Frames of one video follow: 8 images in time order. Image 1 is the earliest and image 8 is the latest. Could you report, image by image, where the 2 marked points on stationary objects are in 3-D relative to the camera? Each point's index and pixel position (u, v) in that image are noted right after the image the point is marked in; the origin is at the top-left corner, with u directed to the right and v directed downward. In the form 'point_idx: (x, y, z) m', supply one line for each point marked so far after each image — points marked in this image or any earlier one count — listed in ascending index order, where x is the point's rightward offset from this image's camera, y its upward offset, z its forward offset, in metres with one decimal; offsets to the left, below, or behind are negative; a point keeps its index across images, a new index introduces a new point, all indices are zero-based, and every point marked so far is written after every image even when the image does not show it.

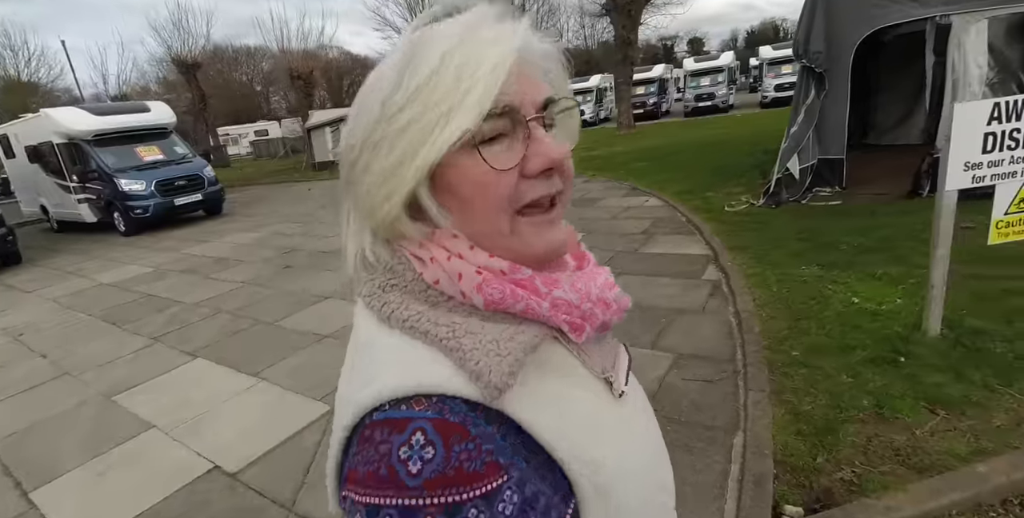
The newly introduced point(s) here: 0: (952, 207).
0: (+2.5, +0.3, +3.1) m
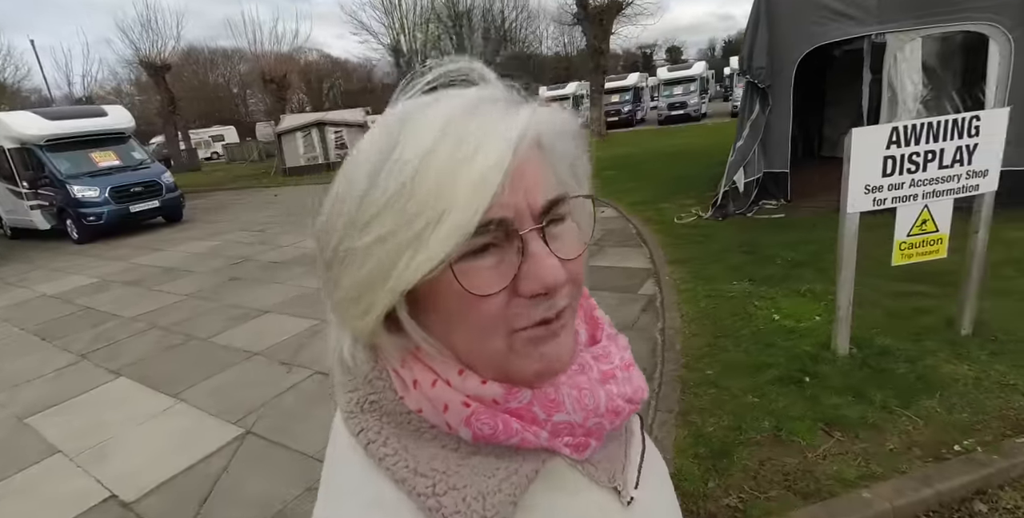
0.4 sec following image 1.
0: (+2.0, +0.2, +3.1) m
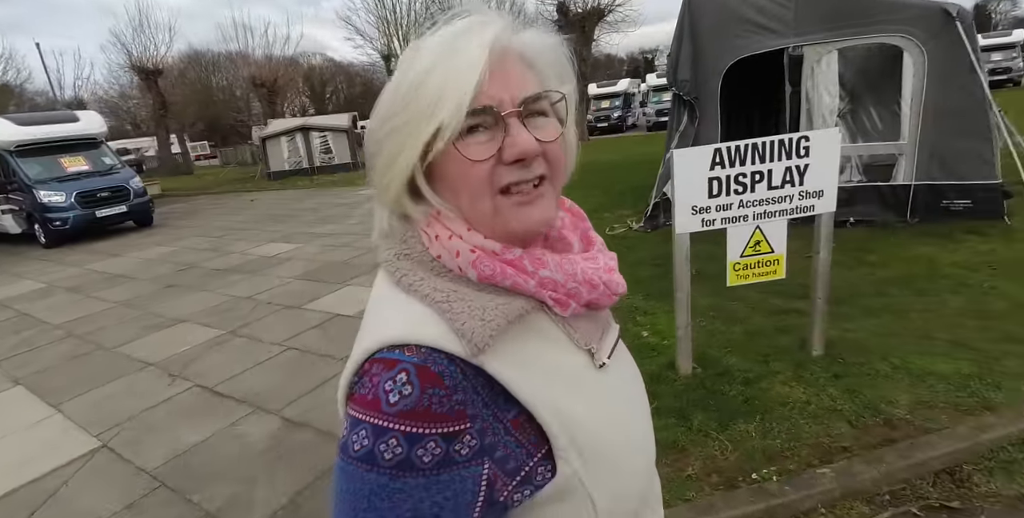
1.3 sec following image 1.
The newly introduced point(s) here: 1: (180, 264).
0: (+1.0, +0.1, +3.1) m
1: (-5.6, -0.1, +9.1) m
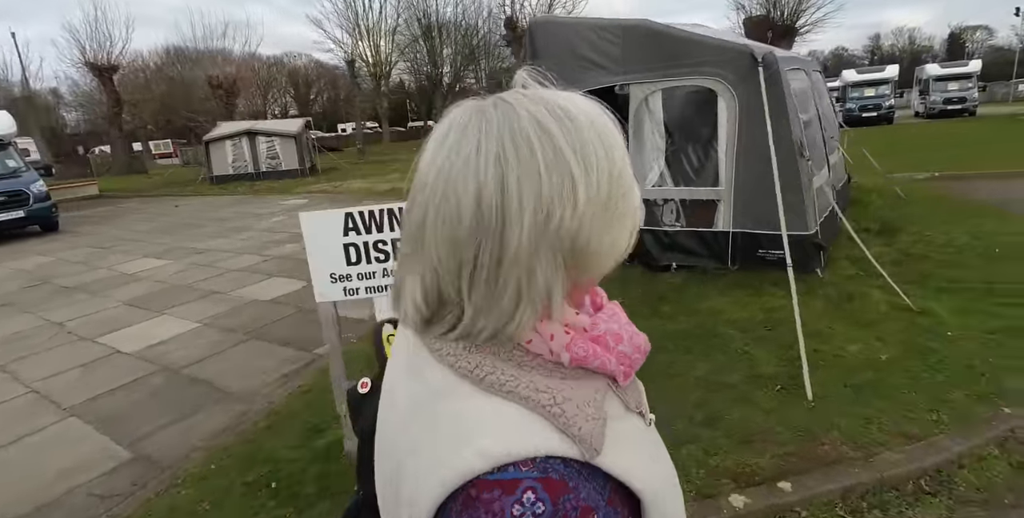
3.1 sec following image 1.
0: (-1.0, -0.3, +2.8) m
1: (-7.7, -0.3, +8.7) m
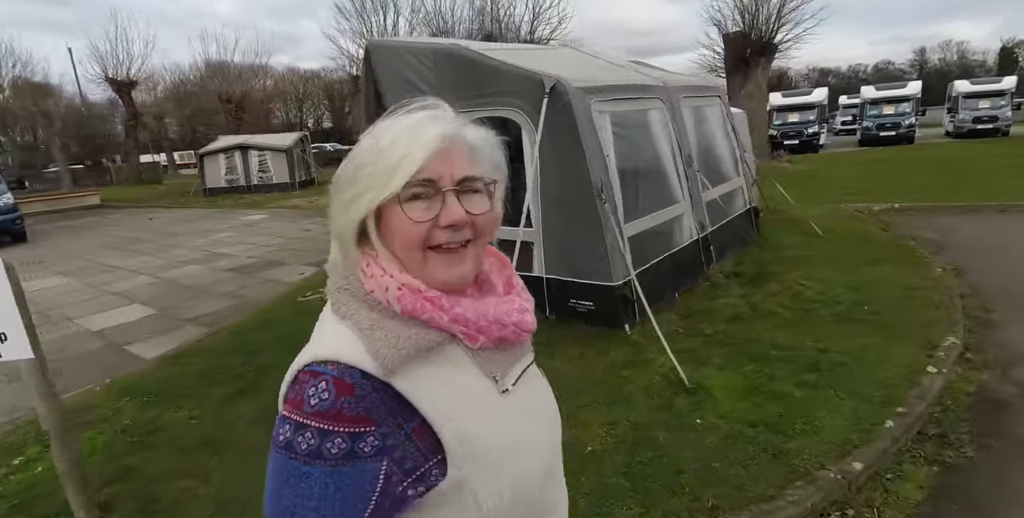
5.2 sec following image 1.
0: (-3.2, -0.6, +2.5) m
1: (-9.4, -0.6, +8.9) m
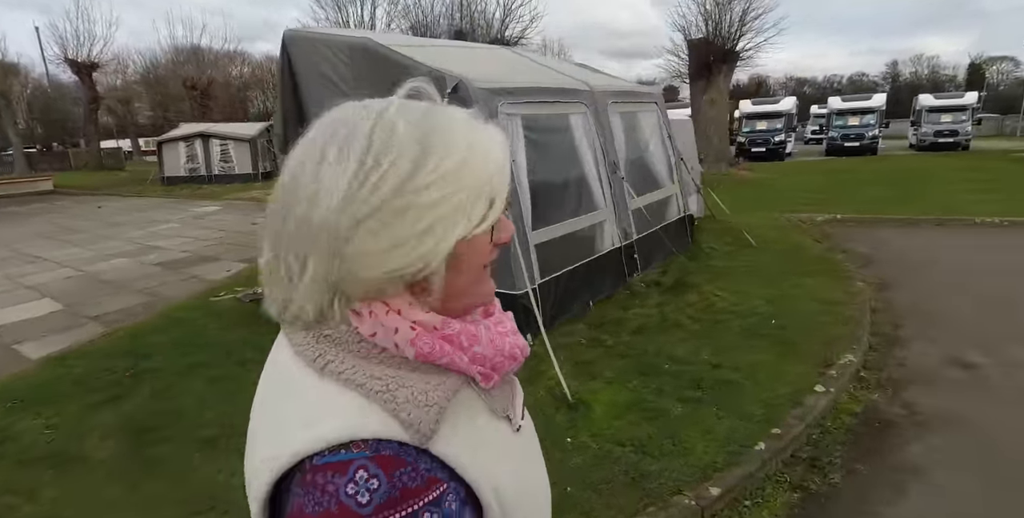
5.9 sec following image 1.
0: (-3.9, -0.6, +2.2) m
1: (-10.4, -0.3, +8.4) m
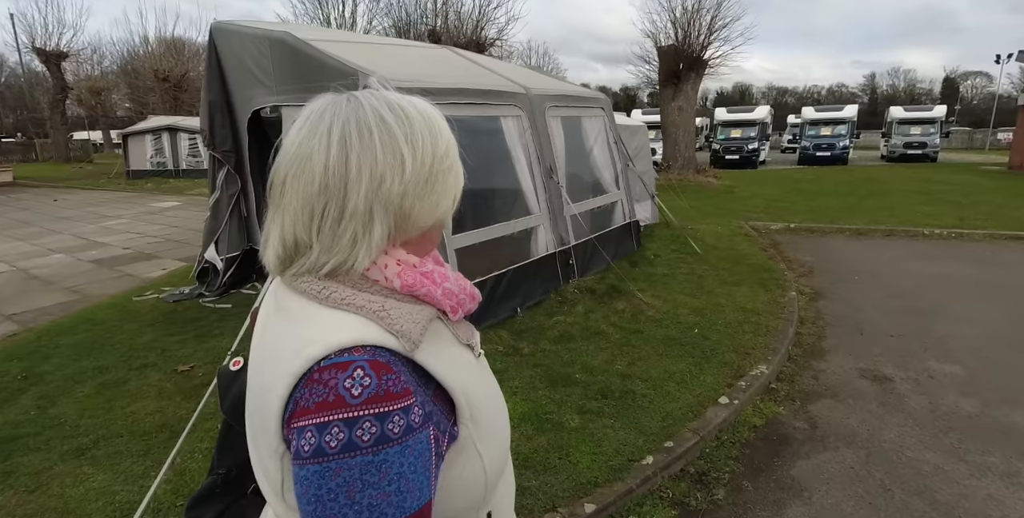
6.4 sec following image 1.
0: (-4.6, -0.6, +2.0) m
1: (-11.2, -0.2, +8.0) m
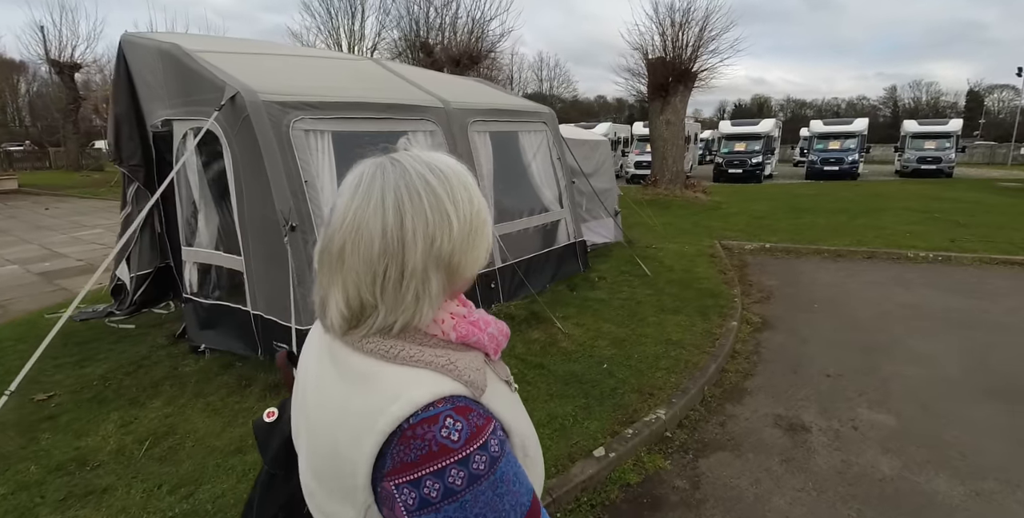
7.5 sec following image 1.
0: (-5.6, -0.7, +1.8) m
1: (-11.9, -0.3, +8.1) m
